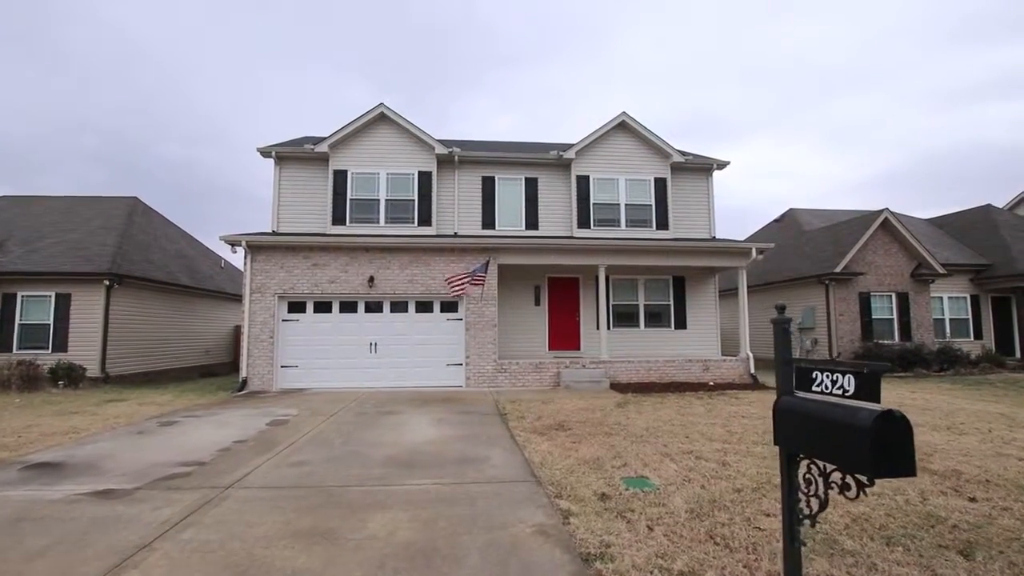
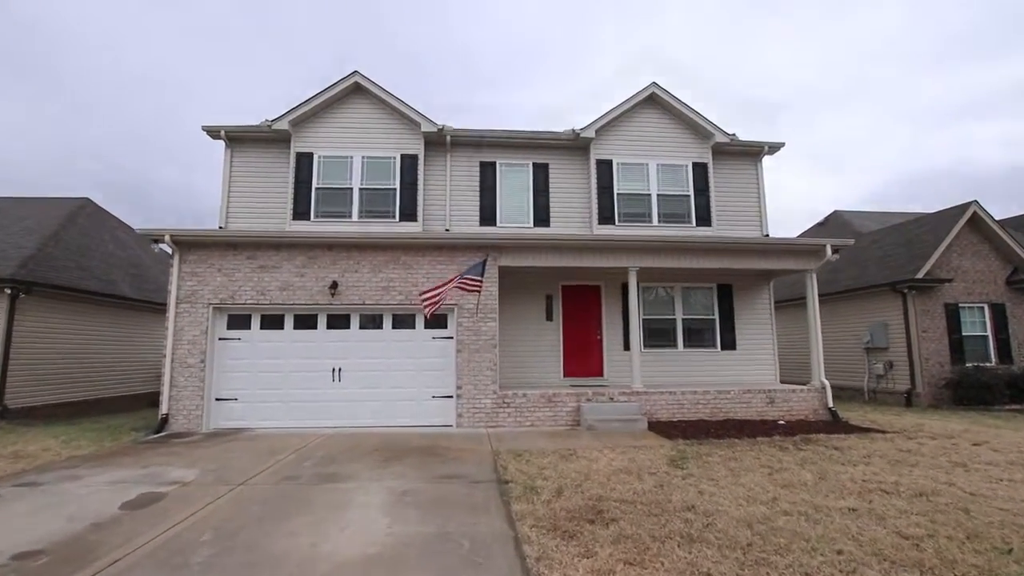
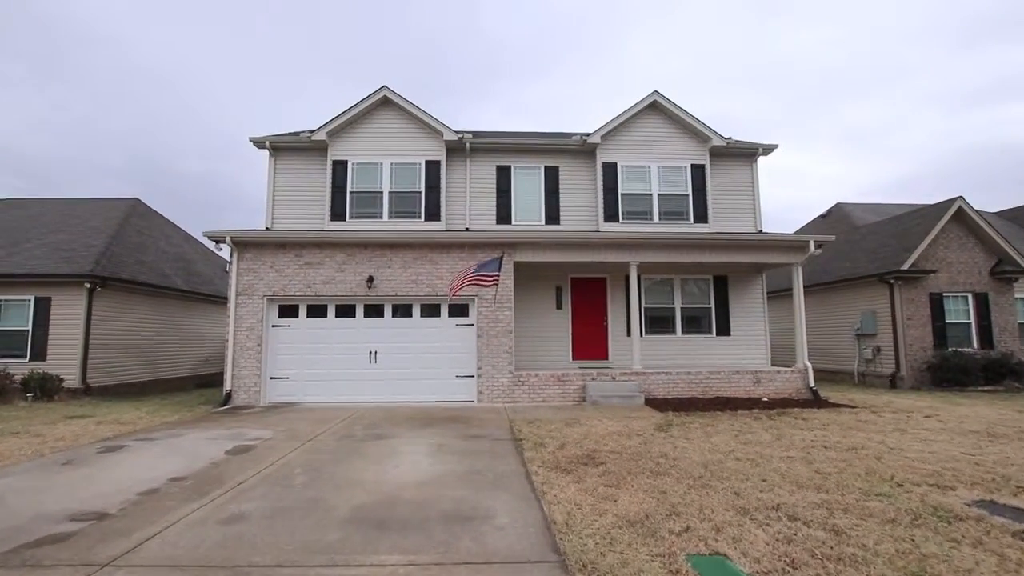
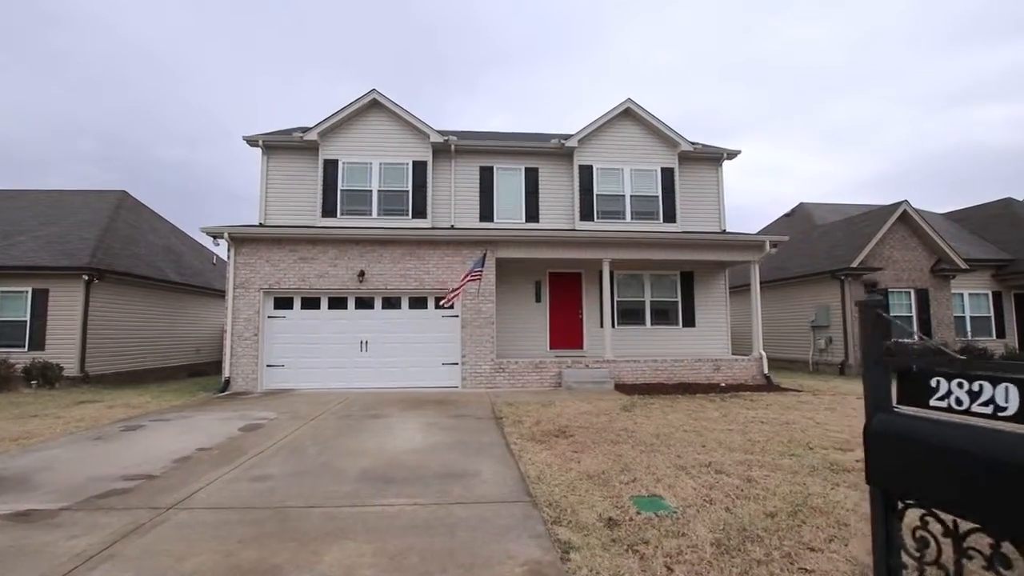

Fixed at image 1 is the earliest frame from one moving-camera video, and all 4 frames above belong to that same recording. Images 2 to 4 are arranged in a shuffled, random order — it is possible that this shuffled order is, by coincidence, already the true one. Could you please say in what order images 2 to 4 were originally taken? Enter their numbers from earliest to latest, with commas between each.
4, 3, 2
